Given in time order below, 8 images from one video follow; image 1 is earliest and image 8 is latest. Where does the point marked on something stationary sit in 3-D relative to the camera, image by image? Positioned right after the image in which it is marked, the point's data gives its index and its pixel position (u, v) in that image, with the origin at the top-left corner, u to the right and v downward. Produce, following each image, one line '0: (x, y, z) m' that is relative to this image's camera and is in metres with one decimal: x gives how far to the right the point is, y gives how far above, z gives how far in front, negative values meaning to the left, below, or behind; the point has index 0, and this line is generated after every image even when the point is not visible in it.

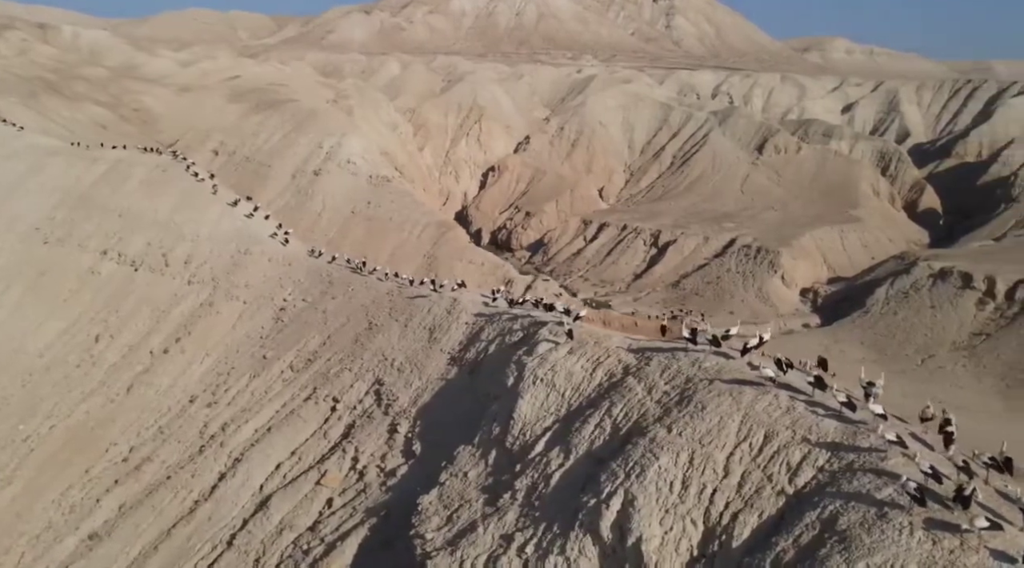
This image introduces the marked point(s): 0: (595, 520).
0: (+1.1, -2.9, +12.8) m
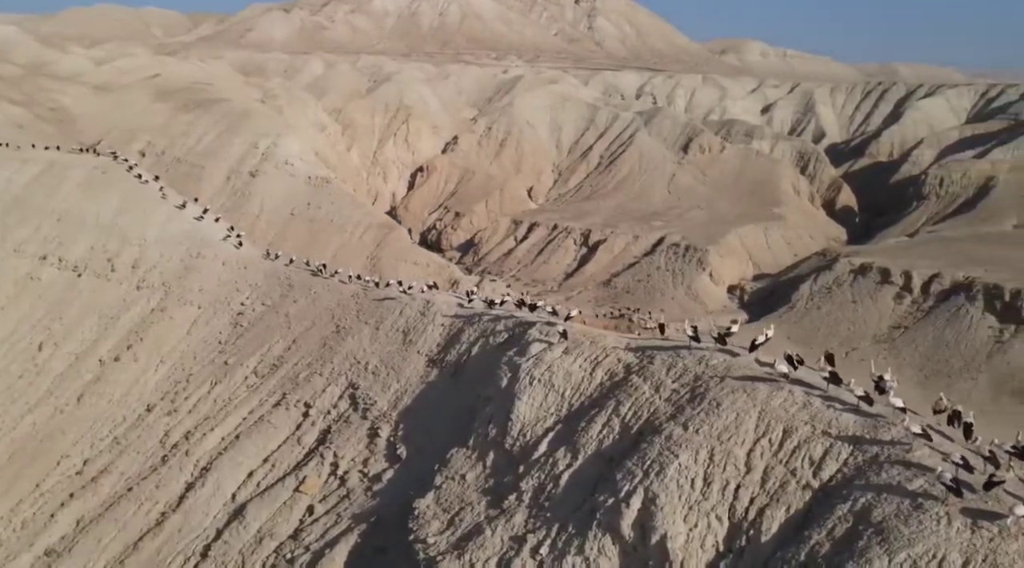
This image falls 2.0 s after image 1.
0: (+1.3, -2.9, +12.9) m
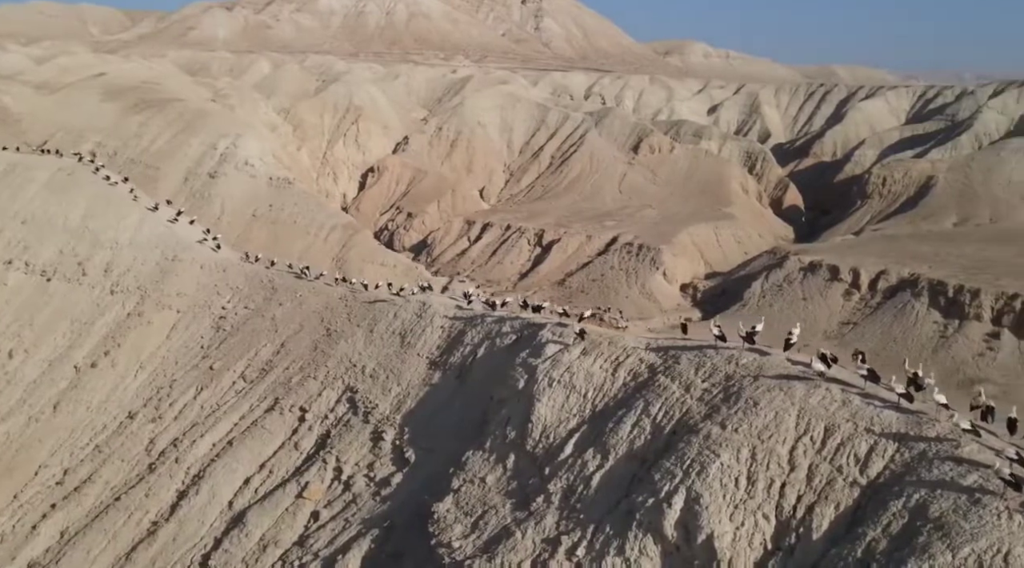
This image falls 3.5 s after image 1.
0: (+1.8, -2.9, +13.0) m
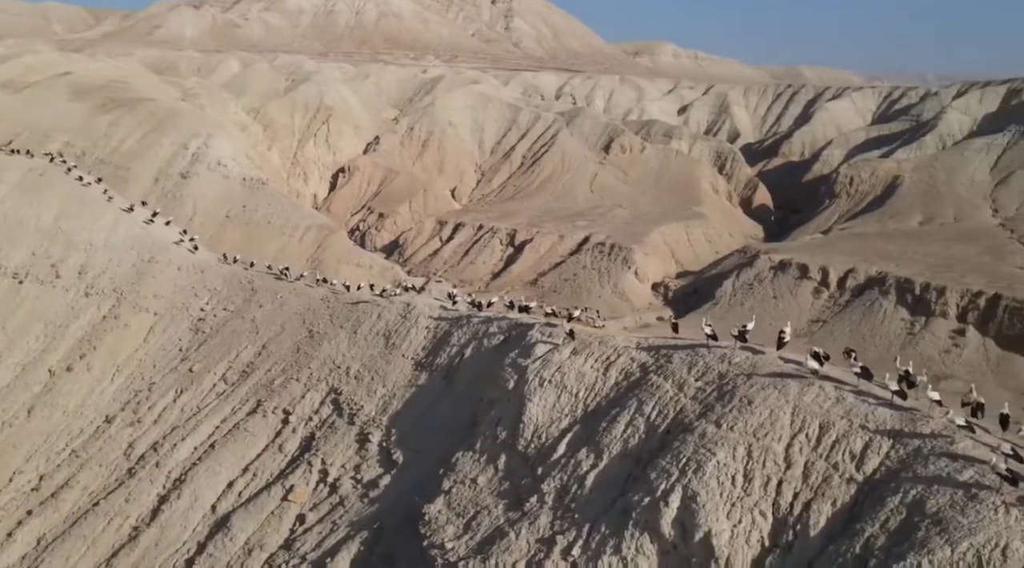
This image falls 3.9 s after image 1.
0: (+1.8, -2.9, +13.0) m
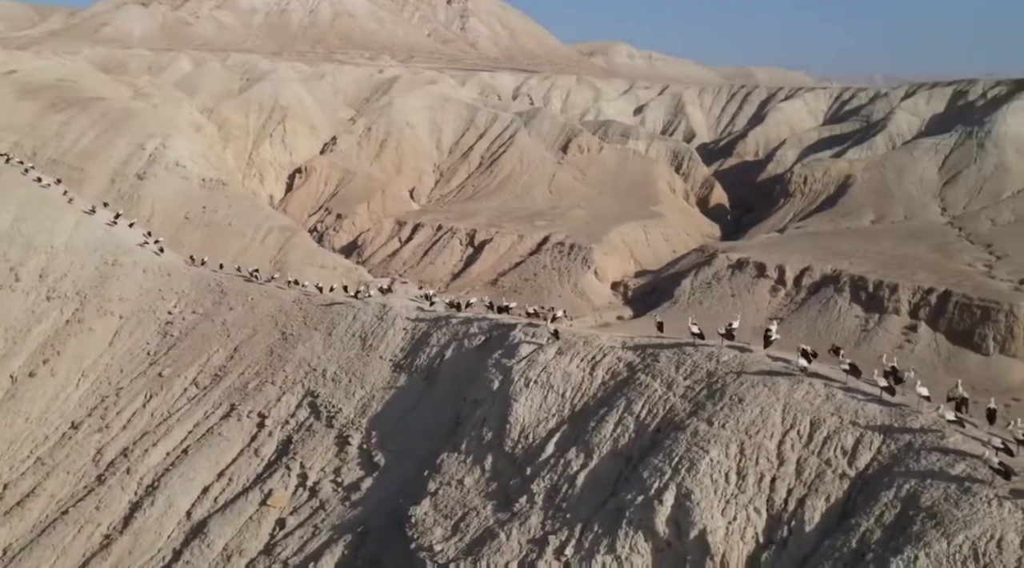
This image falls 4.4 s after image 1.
0: (+1.7, -2.9, +13.1) m
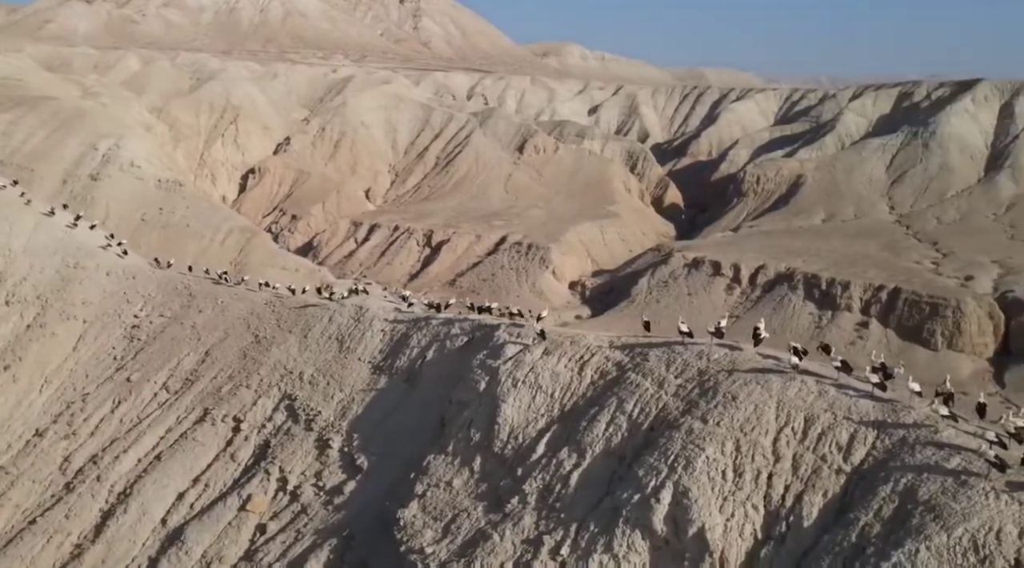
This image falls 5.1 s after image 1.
0: (+1.6, -2.9, +13.2) m
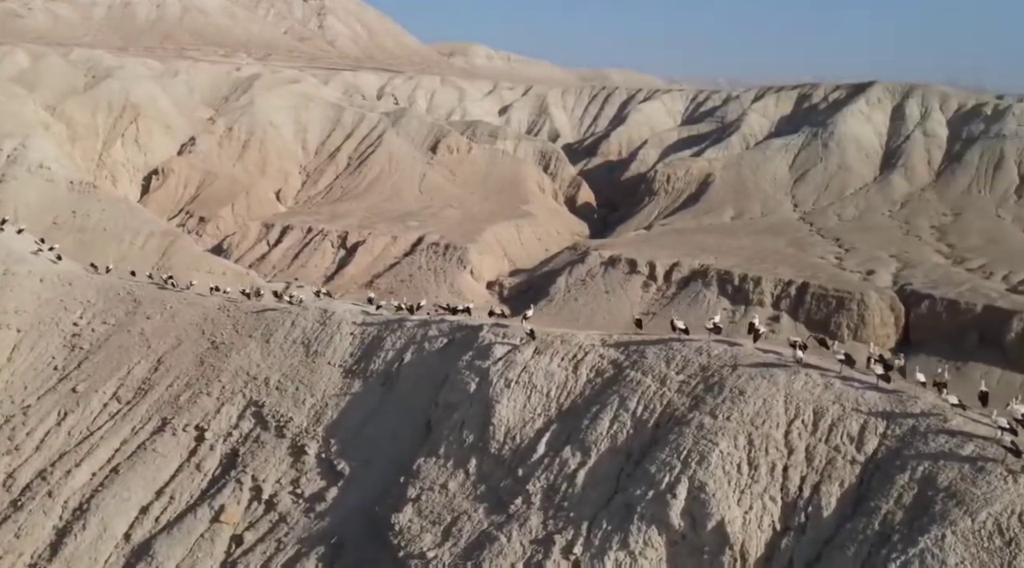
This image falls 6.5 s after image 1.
0: (+1.8, -2.9, +13.3) m
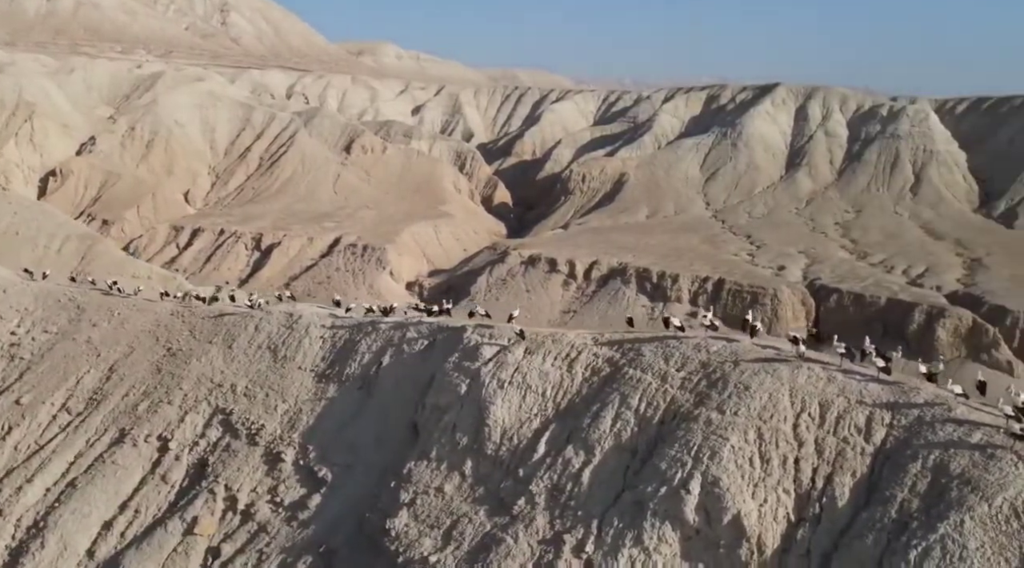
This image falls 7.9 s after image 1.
0: (+2.0, -2.9, +13.4) m
